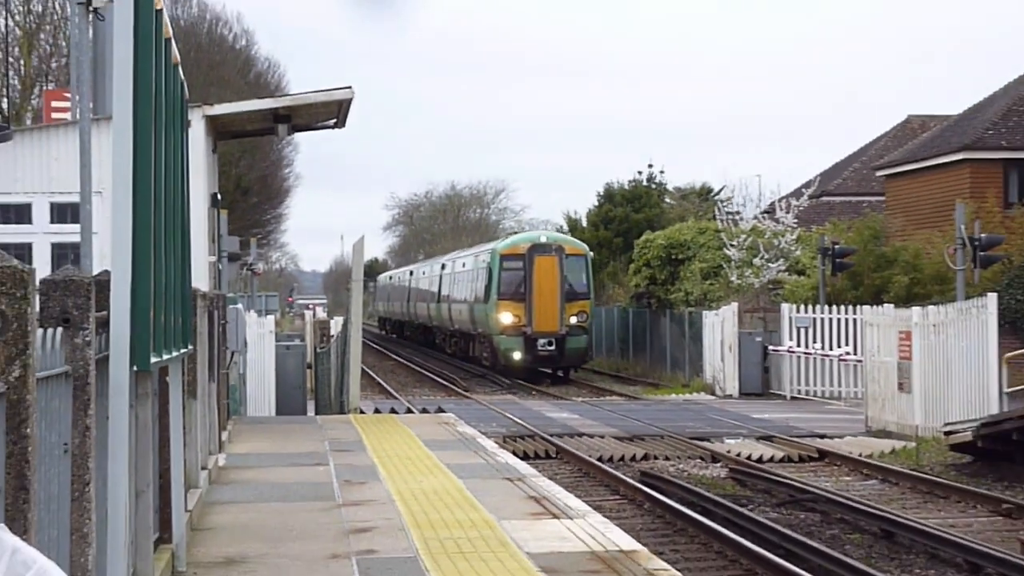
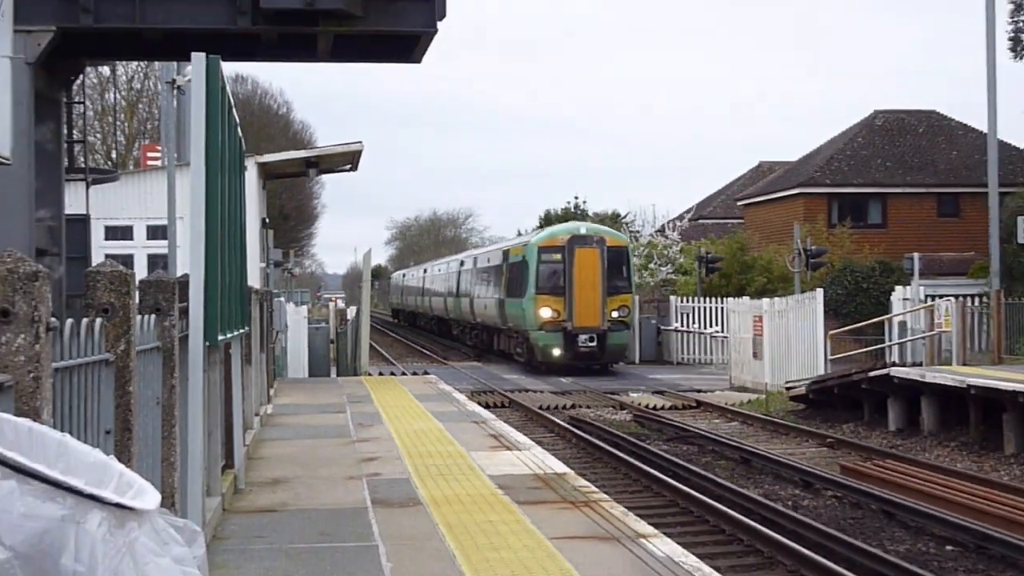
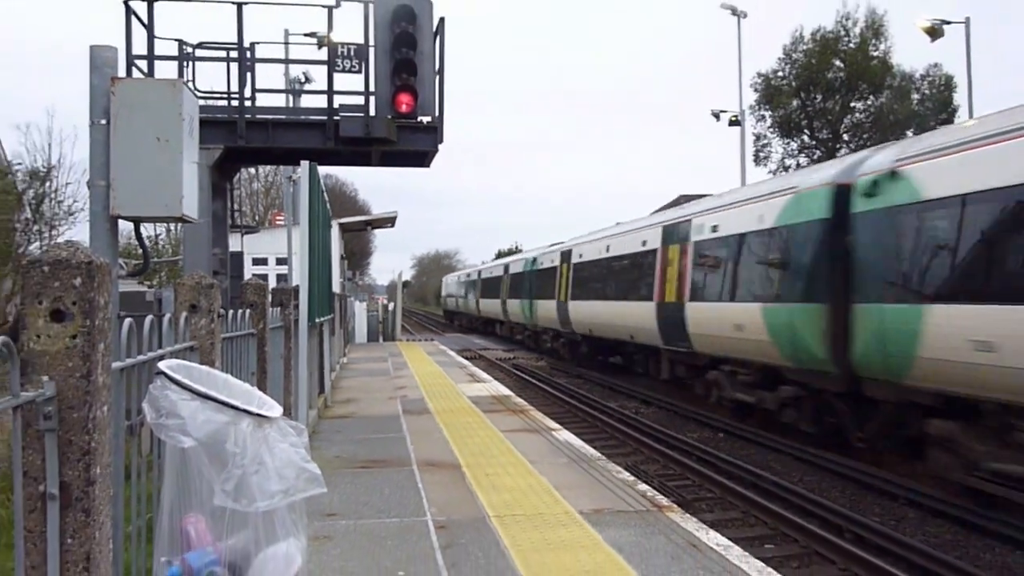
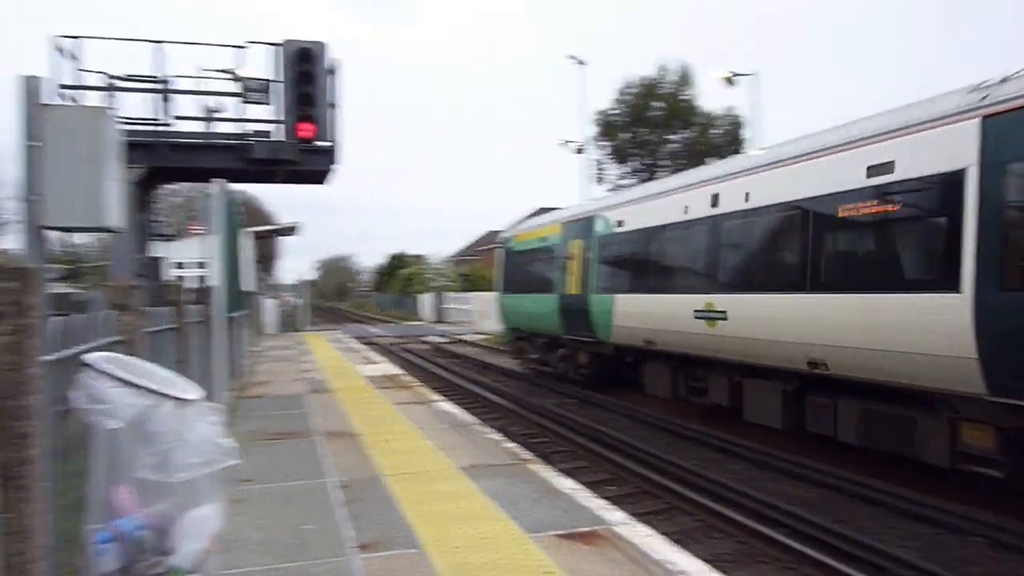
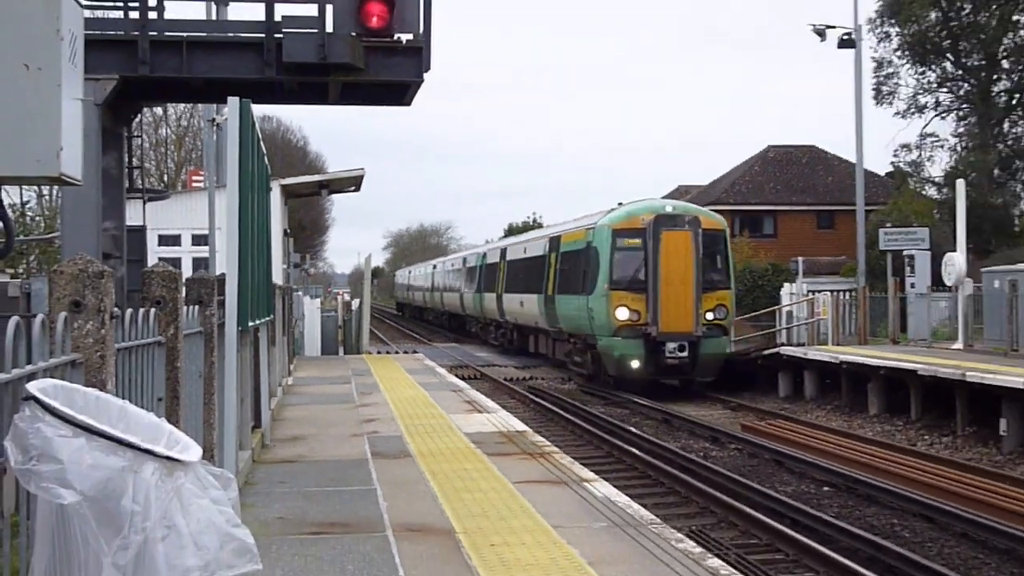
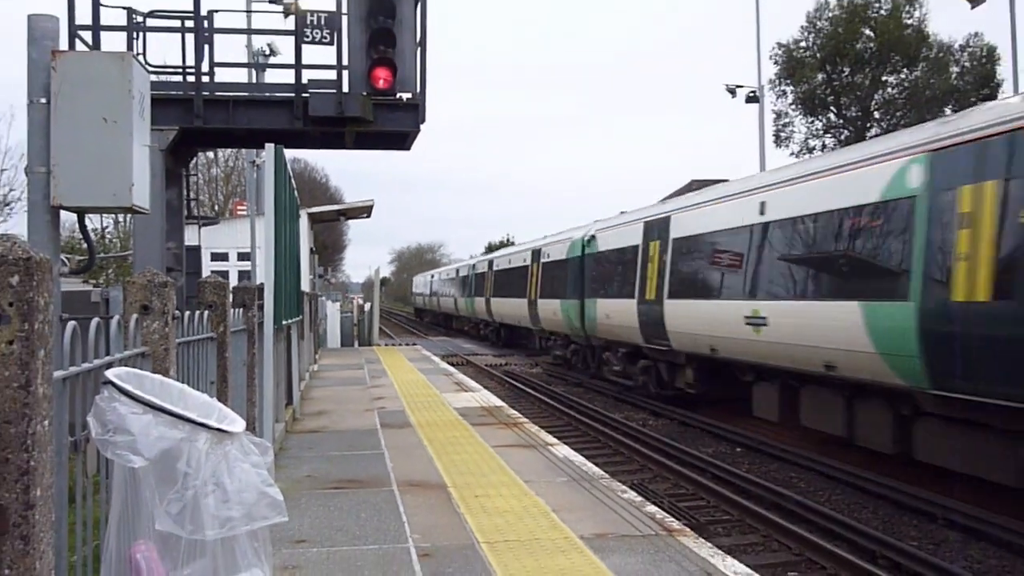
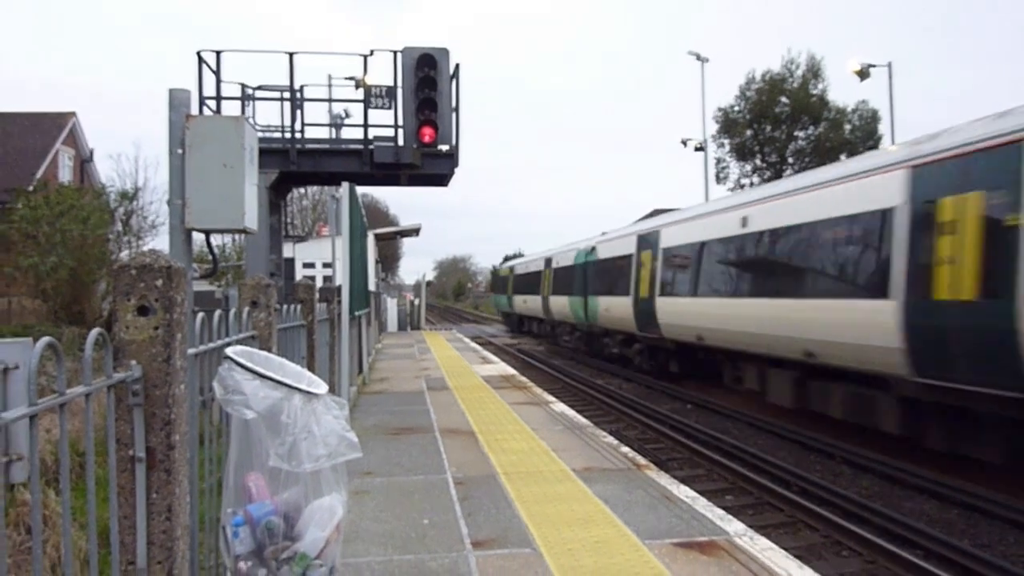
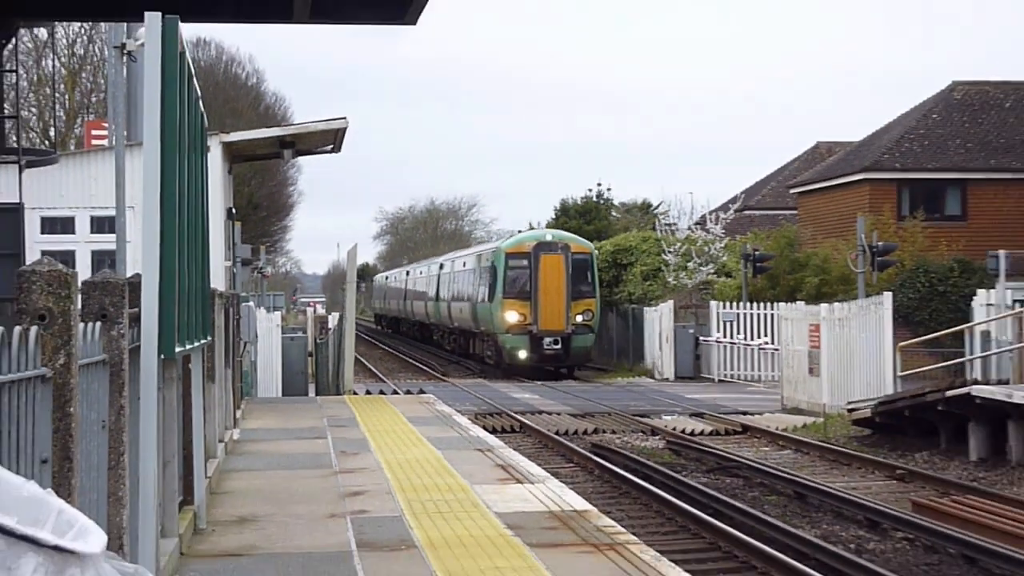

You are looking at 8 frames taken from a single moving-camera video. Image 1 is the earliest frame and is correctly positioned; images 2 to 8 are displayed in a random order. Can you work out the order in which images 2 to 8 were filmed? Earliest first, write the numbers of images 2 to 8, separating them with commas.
8, 2, 5, 6, 3, 7, 4
